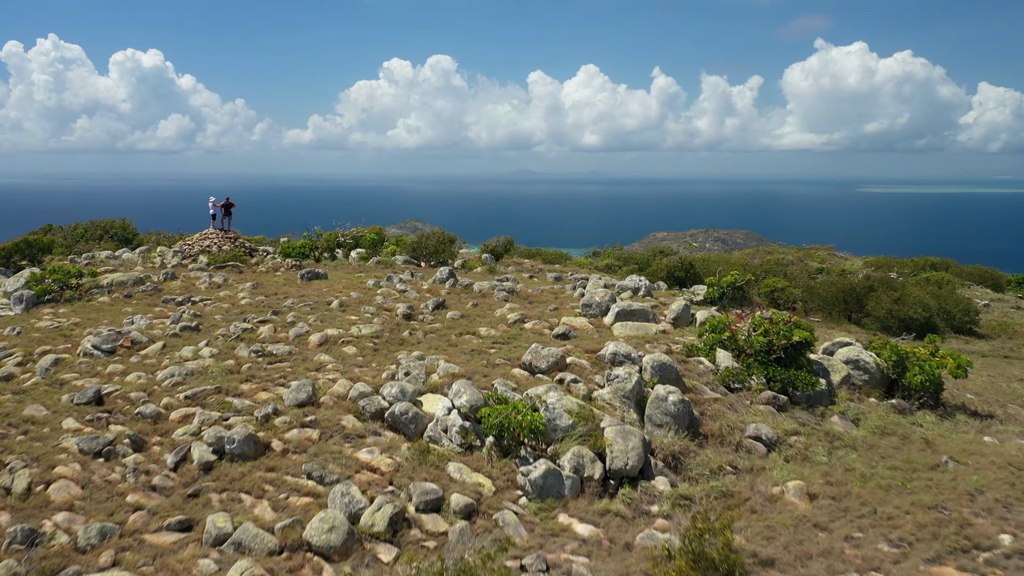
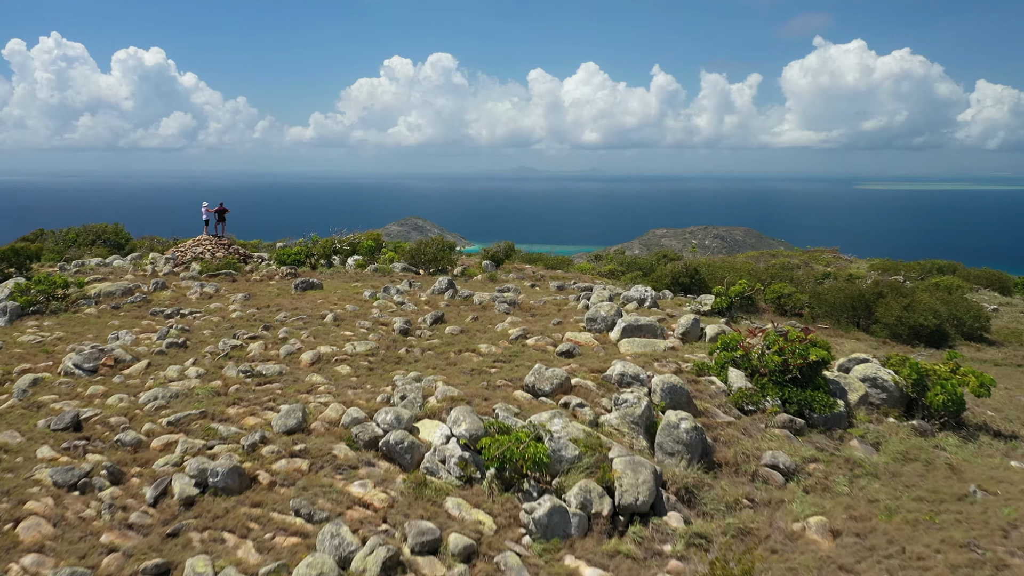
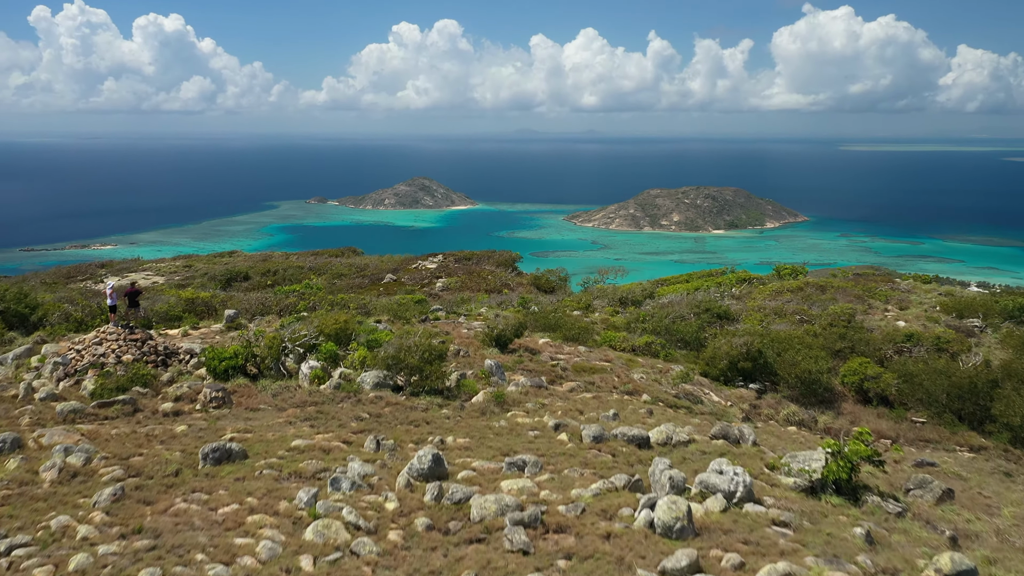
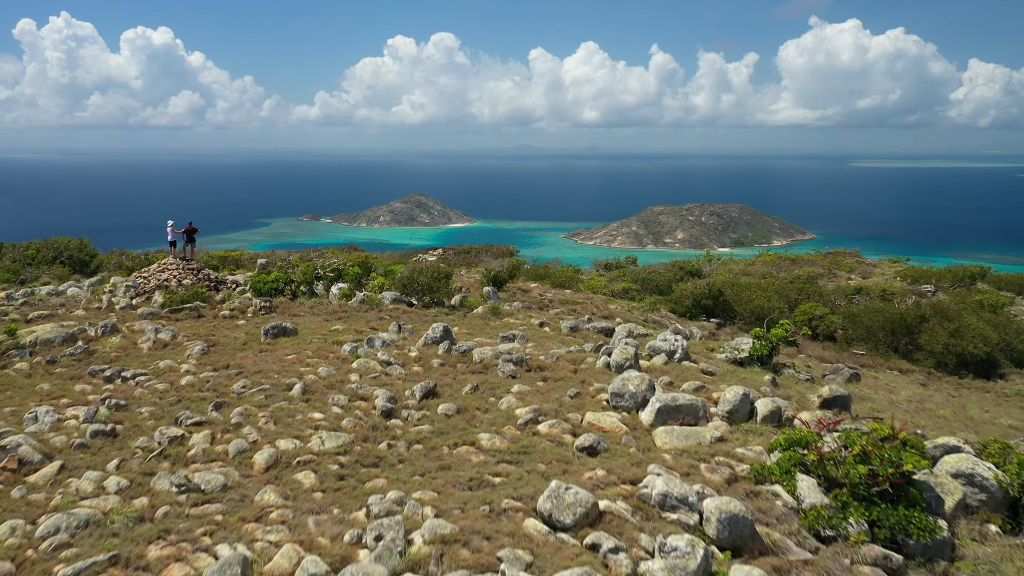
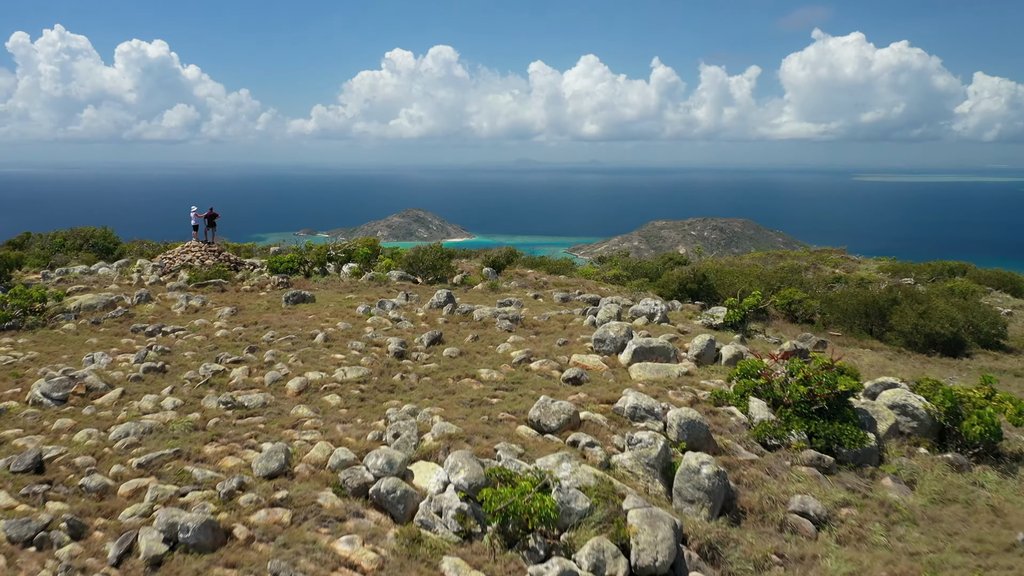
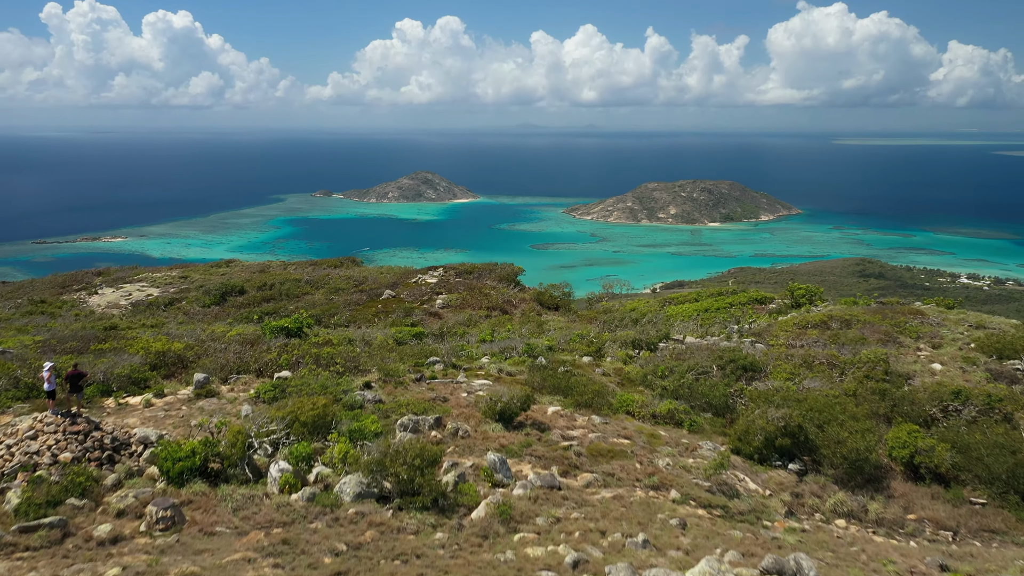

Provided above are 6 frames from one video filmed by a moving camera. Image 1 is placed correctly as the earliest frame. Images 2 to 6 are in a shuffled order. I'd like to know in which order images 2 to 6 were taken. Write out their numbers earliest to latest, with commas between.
2, 5, 4, 3, 6
